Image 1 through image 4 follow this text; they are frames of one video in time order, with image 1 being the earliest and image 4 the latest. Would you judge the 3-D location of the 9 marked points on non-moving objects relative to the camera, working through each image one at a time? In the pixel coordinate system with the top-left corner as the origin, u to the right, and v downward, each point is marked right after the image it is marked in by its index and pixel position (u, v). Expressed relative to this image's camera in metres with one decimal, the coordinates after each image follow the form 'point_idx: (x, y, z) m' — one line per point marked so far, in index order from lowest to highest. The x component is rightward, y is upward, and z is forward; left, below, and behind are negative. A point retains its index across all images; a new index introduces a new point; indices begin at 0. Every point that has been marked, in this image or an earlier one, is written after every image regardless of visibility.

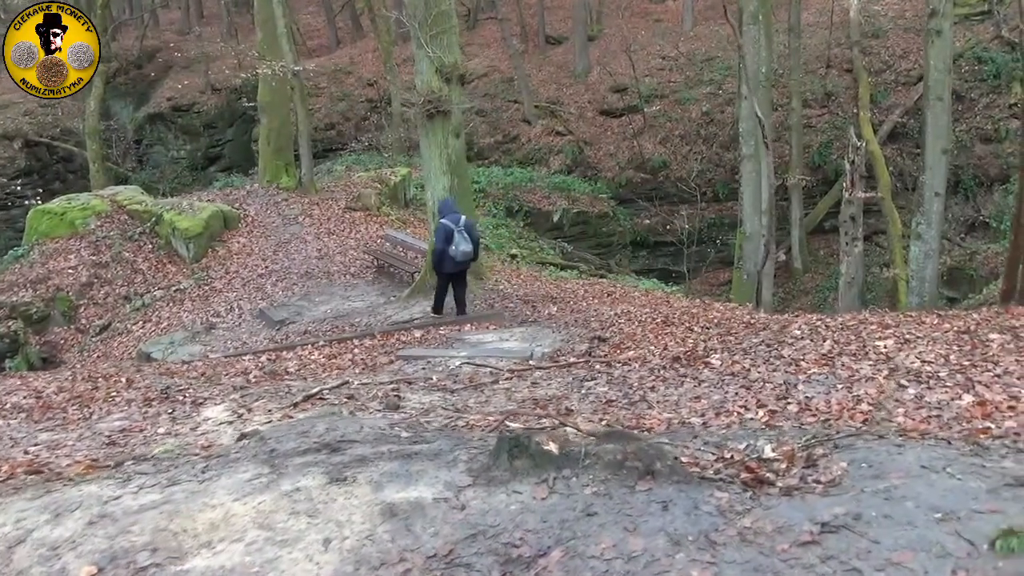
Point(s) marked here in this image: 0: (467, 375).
0: (-0.2, -0.5, +5.6) m
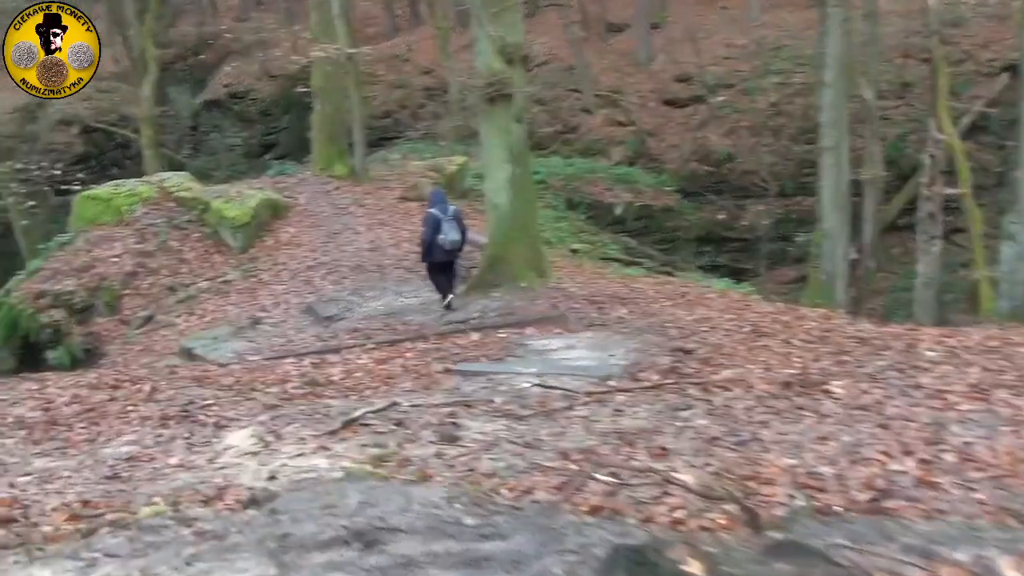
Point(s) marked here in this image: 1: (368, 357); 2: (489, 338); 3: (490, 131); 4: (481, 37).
0: (+0.1, -0.5, +4.8) m
1: (-1.1, -0.5, +8.0) m
2: (-0.2, -0.4, +8.6) m
3: (-0.2, +1.6, +10.8) m
4: (-0.3, +2.5, +10.5) m
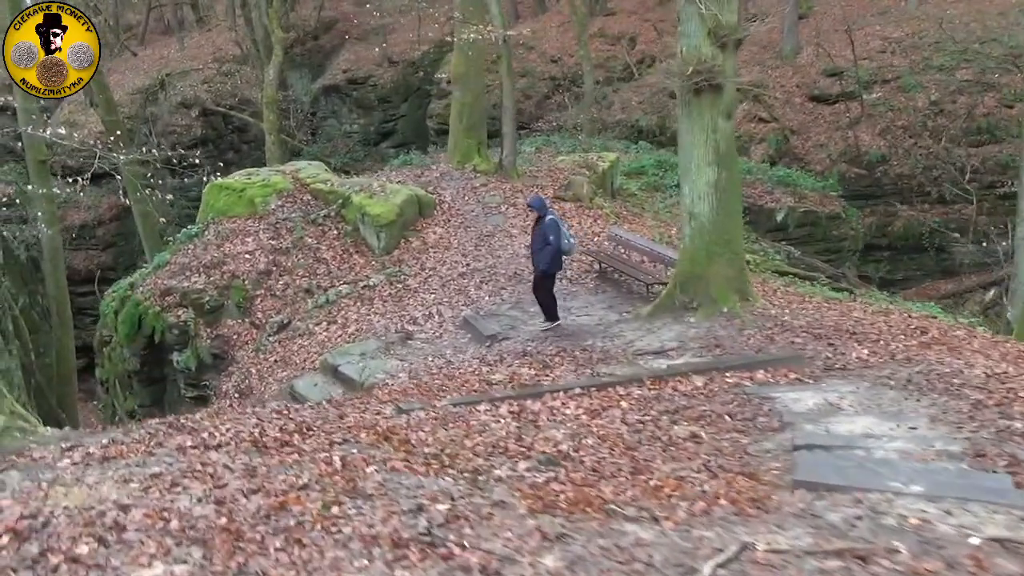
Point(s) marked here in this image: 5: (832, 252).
0: (+1.3, -0.8, +3.1) m
1: (+0.4, -0.7, +6.5) m
2: (+1.3, -0.6, +7.0) m
3: (+1.6, +1.4, +9.2) m
4: (+1.5, +2.3, +8.9) m
5: (+5.6, +0.6, +18.5) m
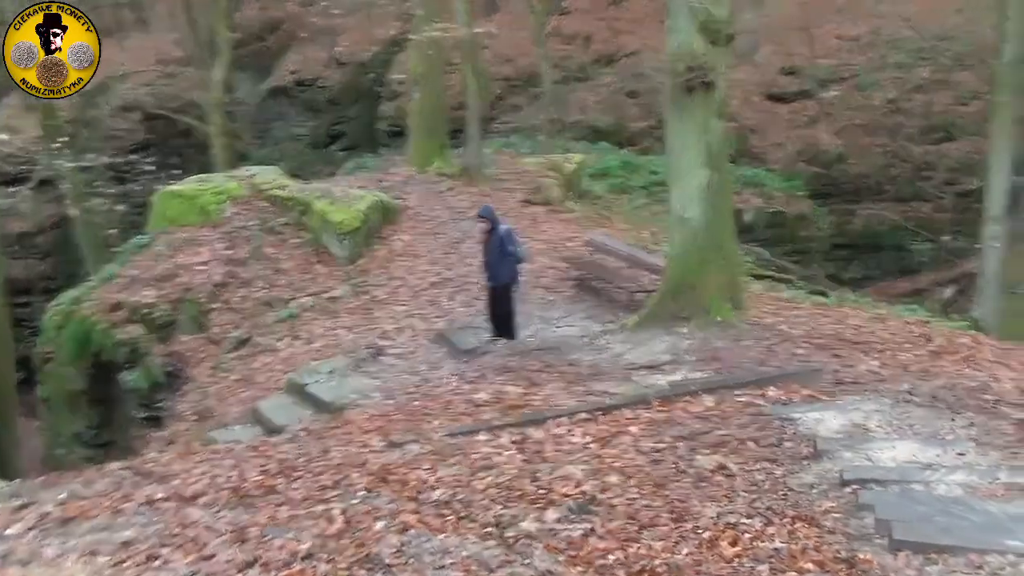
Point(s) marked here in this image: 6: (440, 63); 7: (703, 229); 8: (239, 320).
0: (+1.5, -0.8, +2.6) m
1: (+0.4, -0.8, +5.9) m
2: (+1.3, -0.7, +6.5) m
3: (+1.4, +1.3, +8.7) m
4: (+1.3, +2.2, +8.4) m
5: (+5.0, +0.6, +18.2) m
6: (-1.0, +3.4, +15.9) m
7: (+1.6, +0.5, +8.9) m
8: (-3.0, -0.4, +11.7) m
